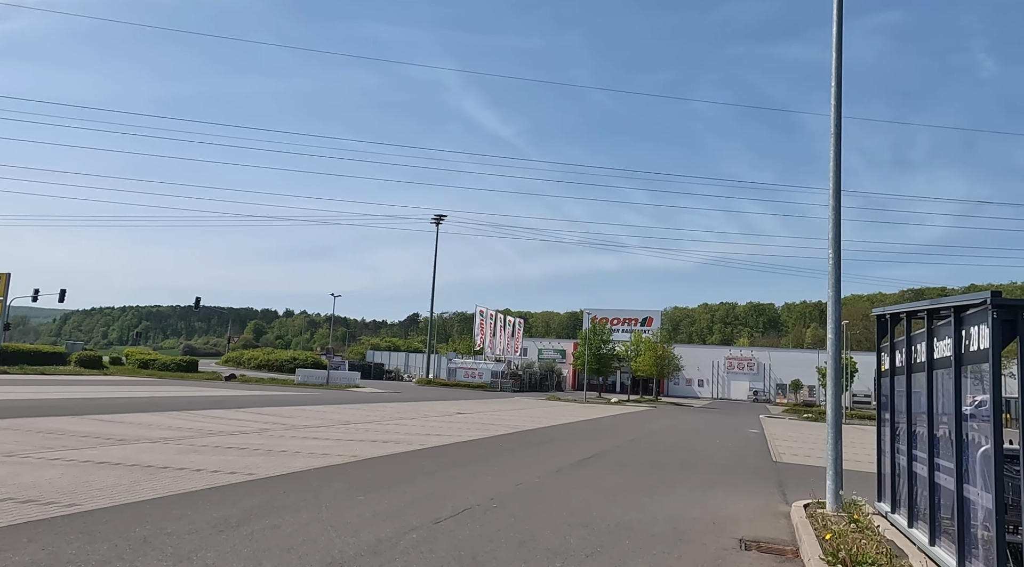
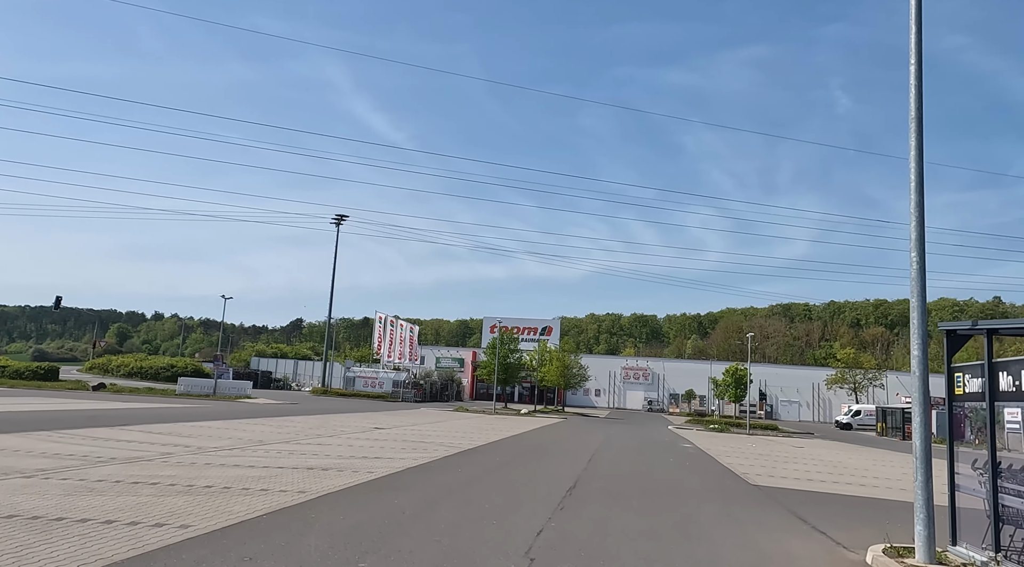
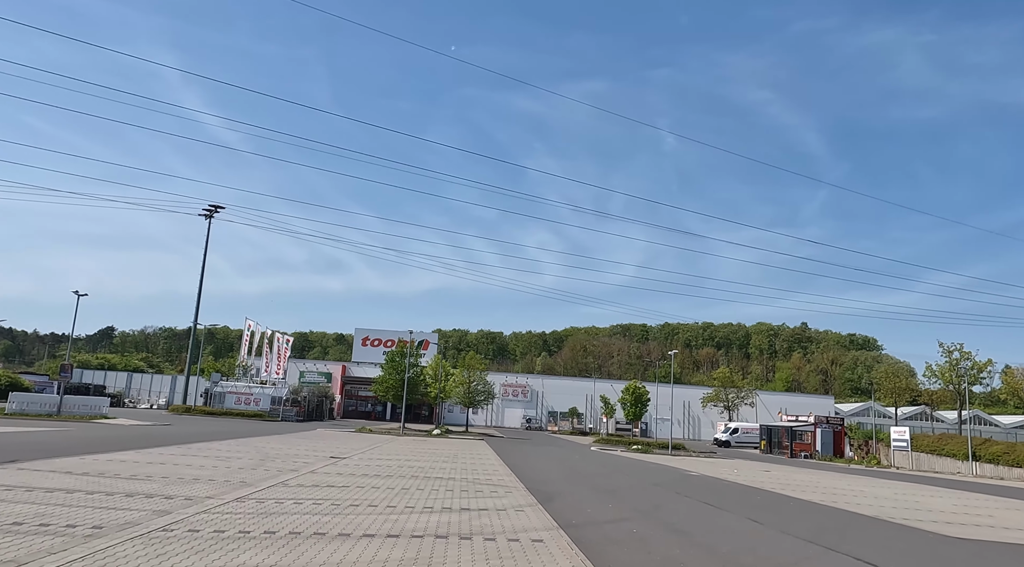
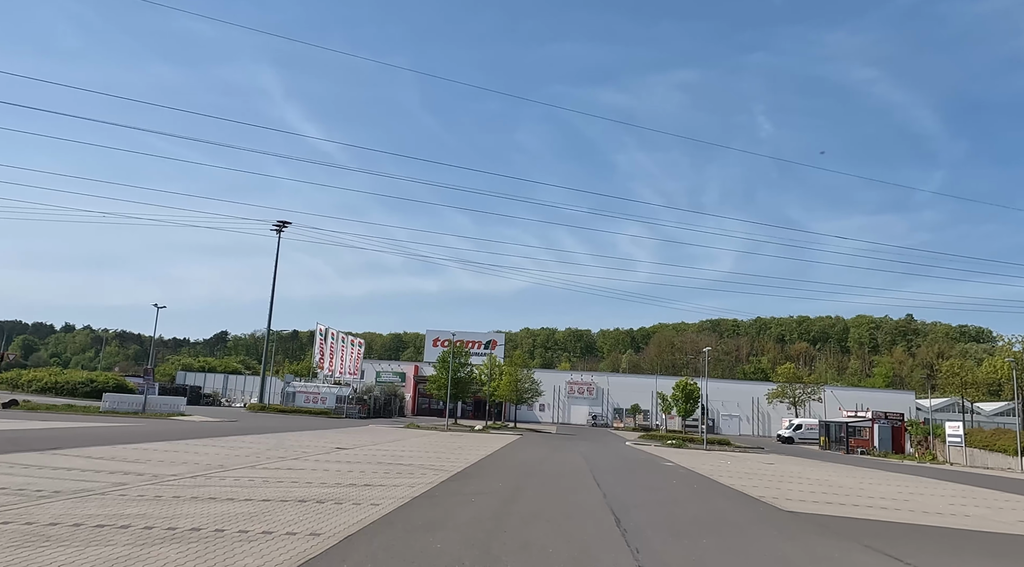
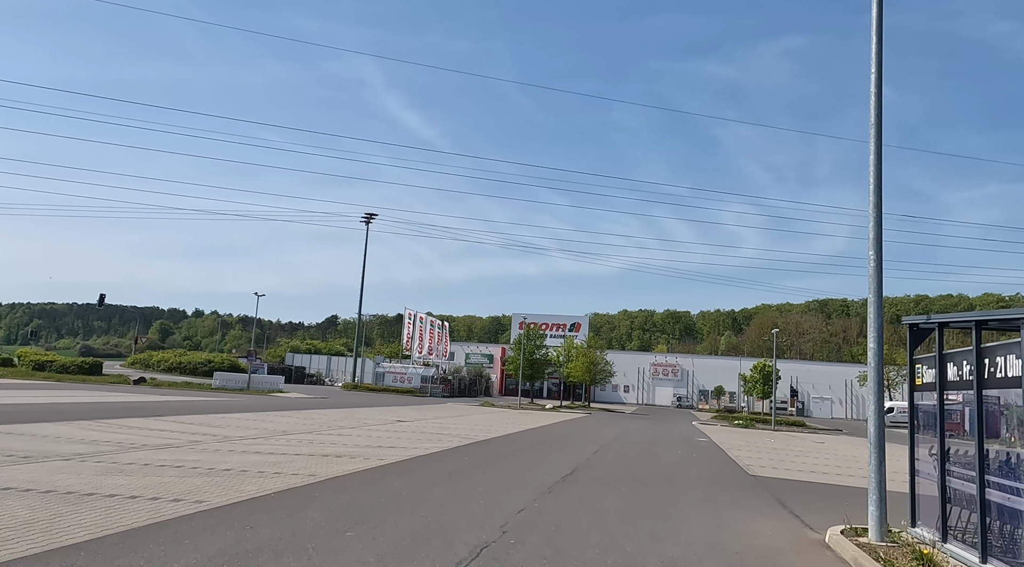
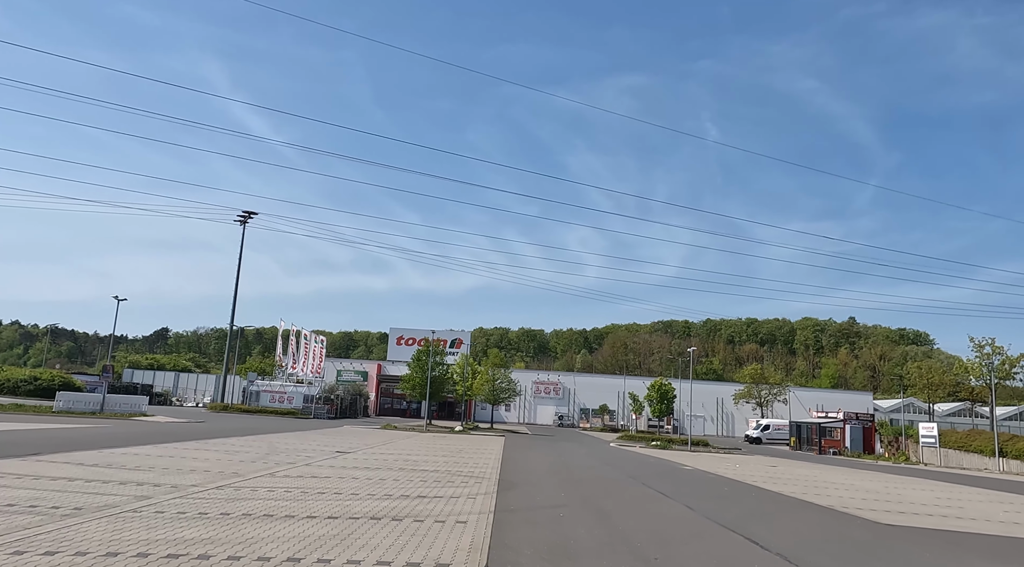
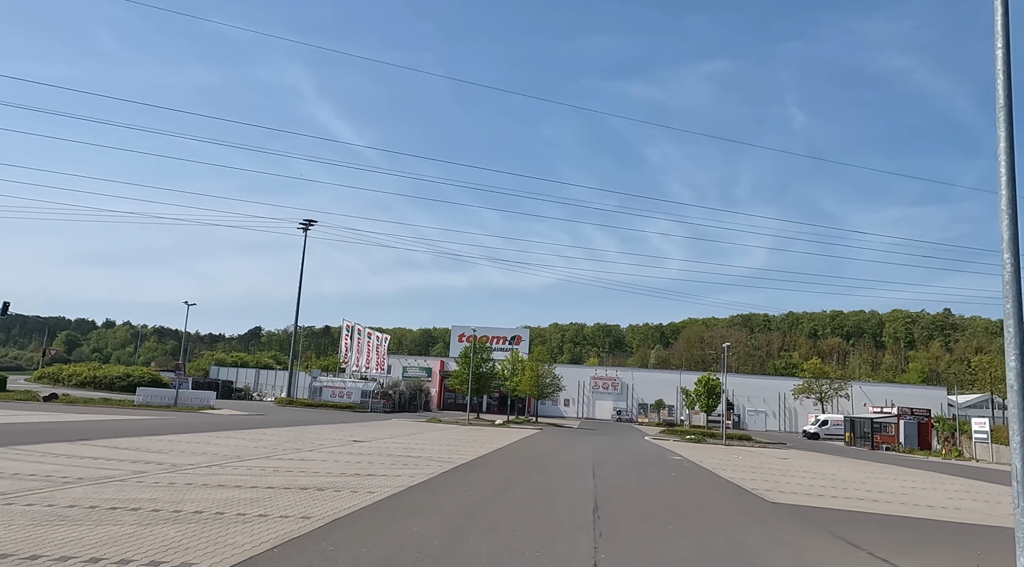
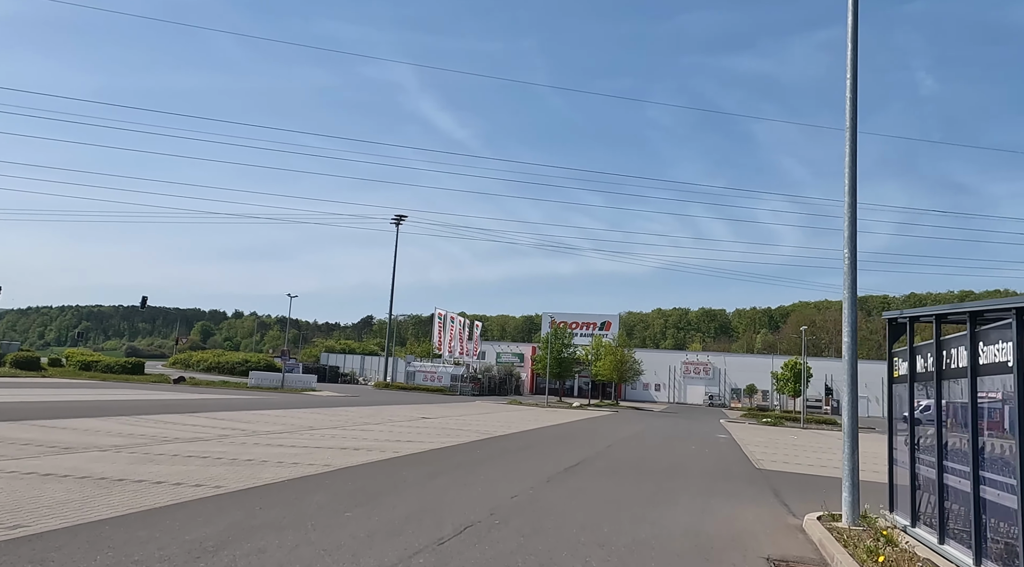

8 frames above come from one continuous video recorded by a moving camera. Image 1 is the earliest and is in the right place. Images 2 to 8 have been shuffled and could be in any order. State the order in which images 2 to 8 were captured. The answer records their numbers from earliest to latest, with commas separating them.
8, 5, 2, 7, 4, 6, 3
